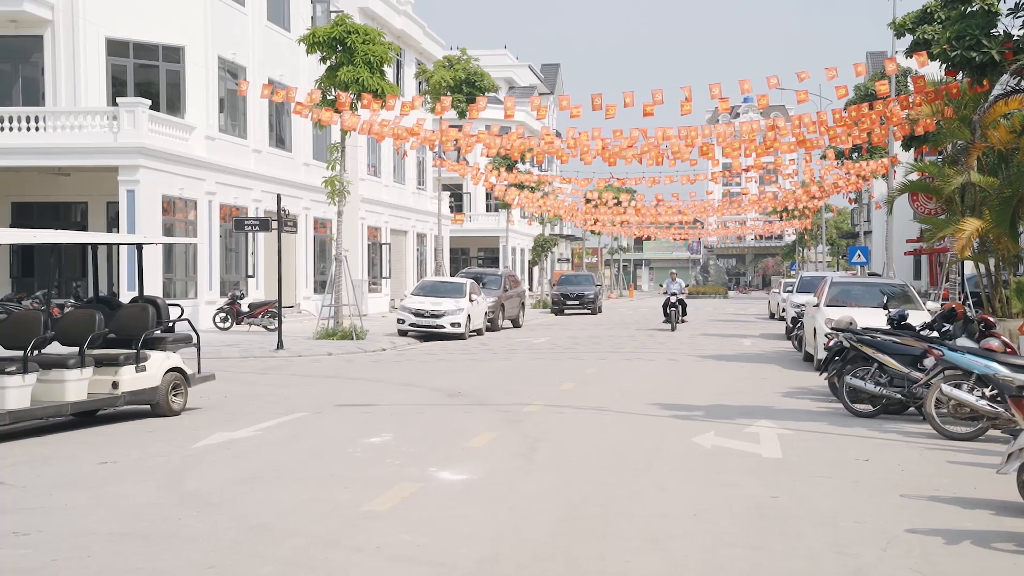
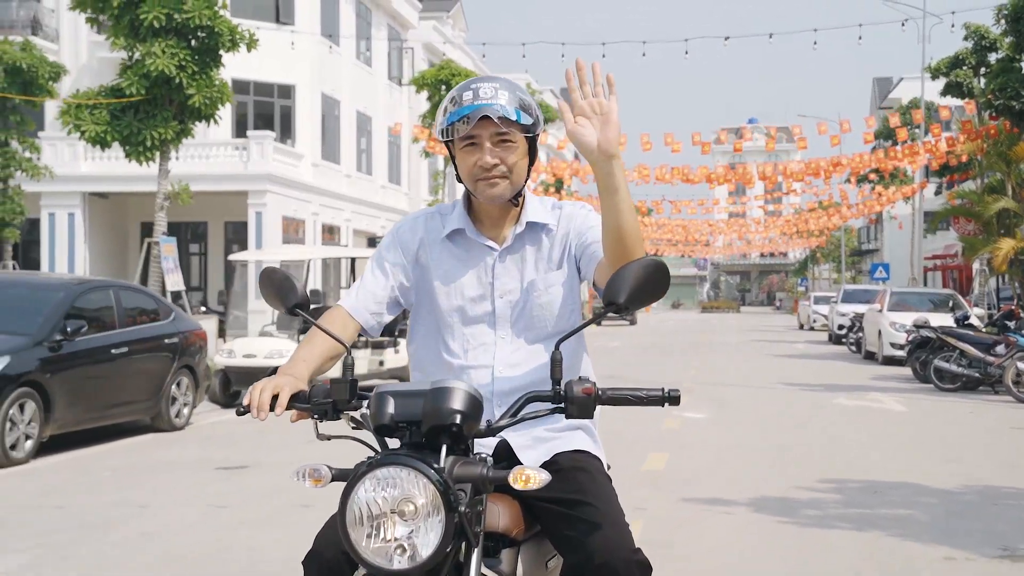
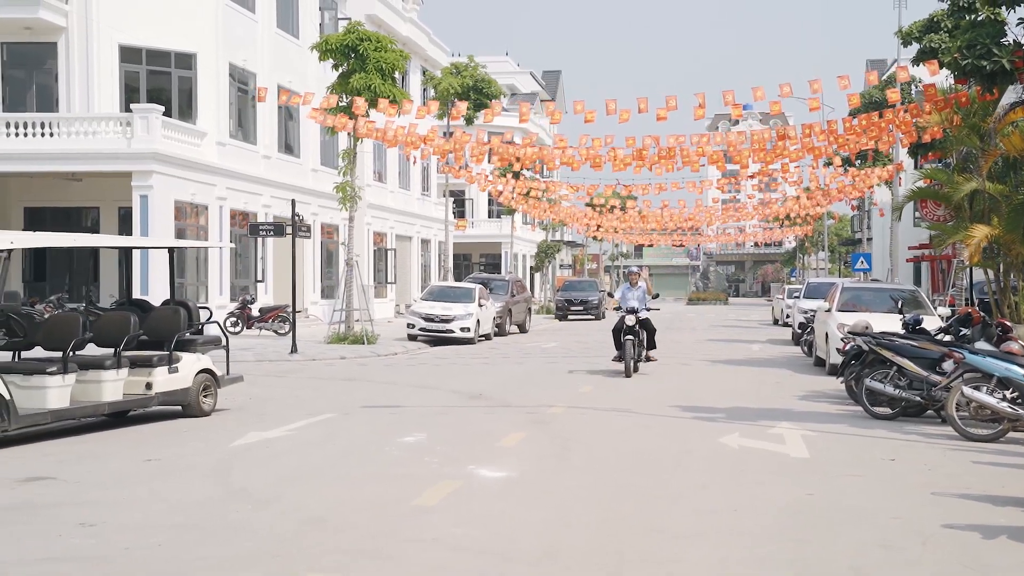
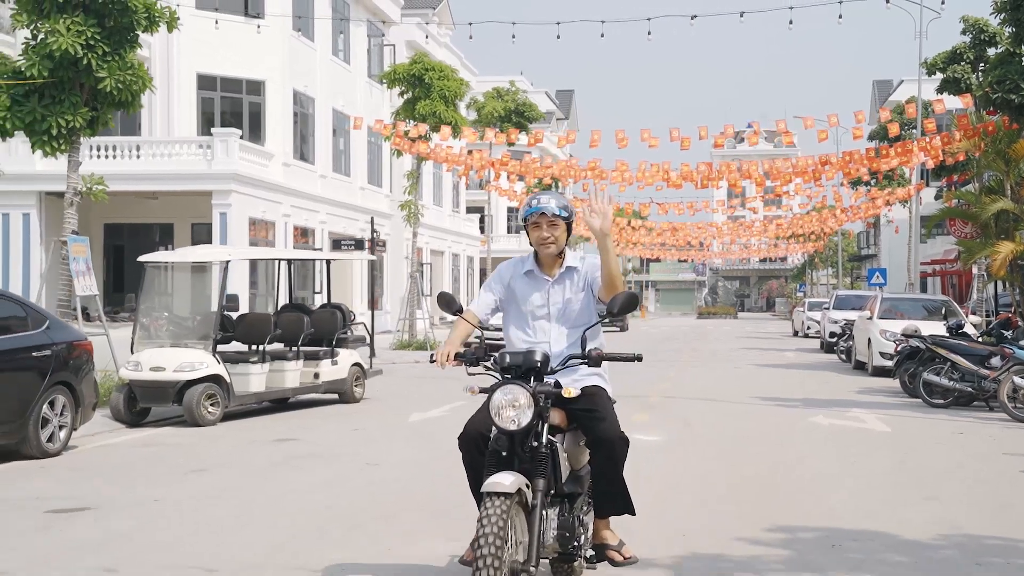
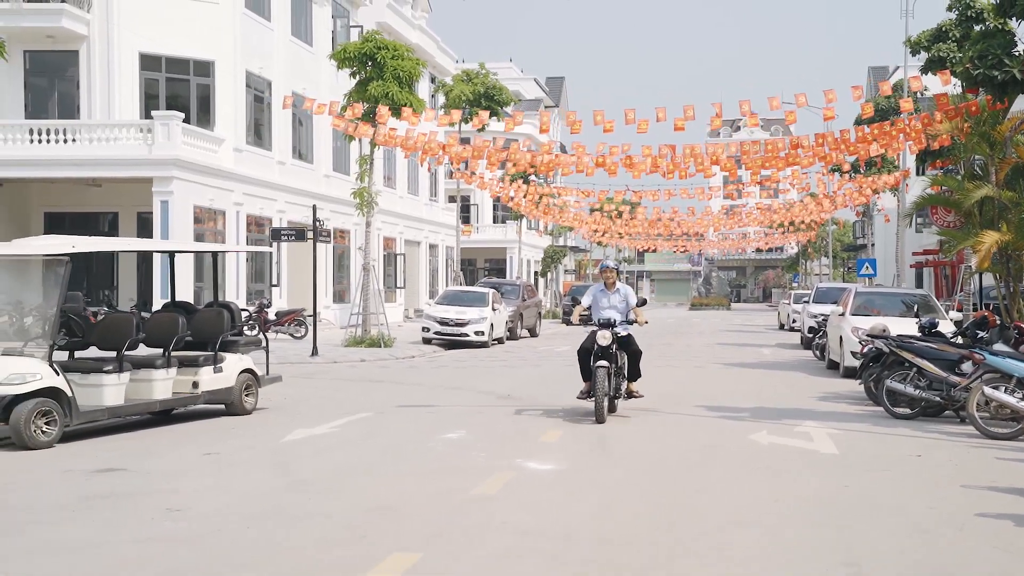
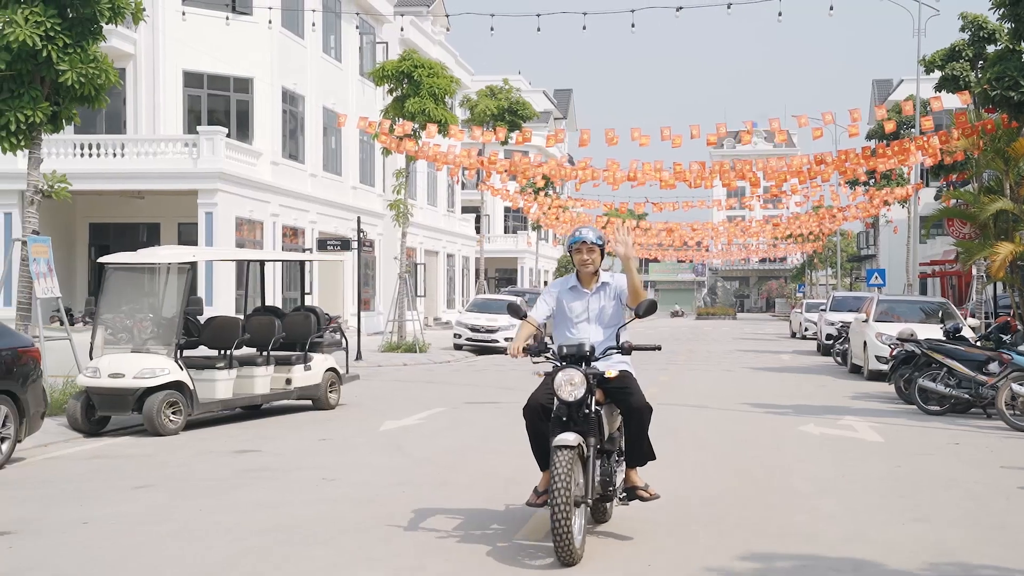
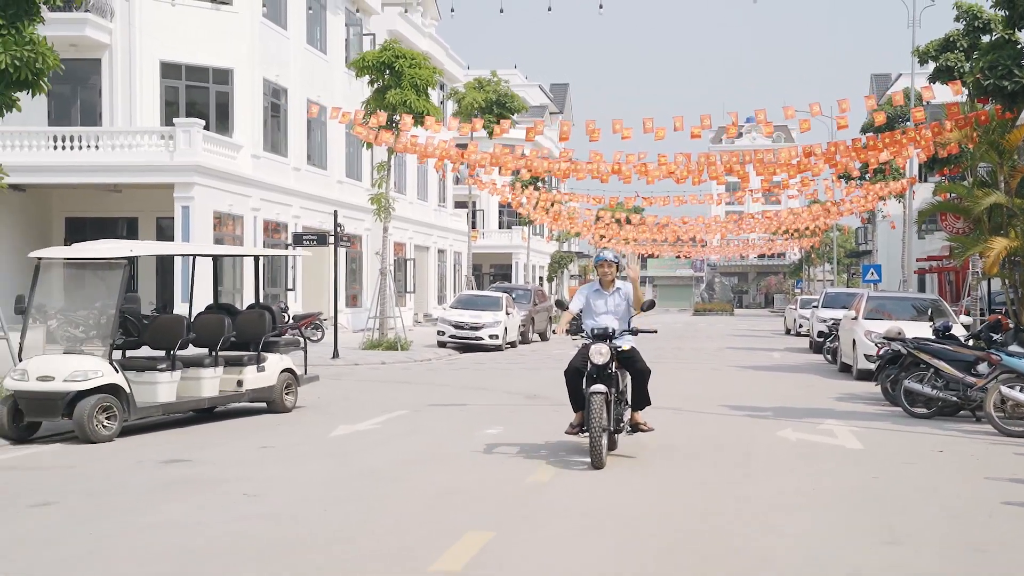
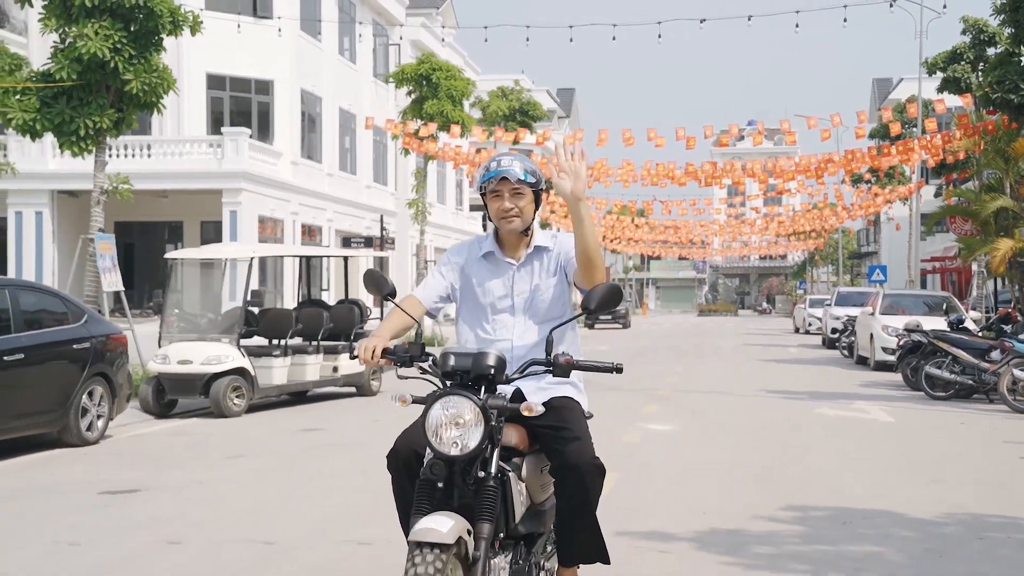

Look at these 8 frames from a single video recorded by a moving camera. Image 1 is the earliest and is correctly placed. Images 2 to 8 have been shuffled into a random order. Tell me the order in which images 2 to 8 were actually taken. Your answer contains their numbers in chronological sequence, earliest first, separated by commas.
3, 5, 7, 6, 4, 8, 2
